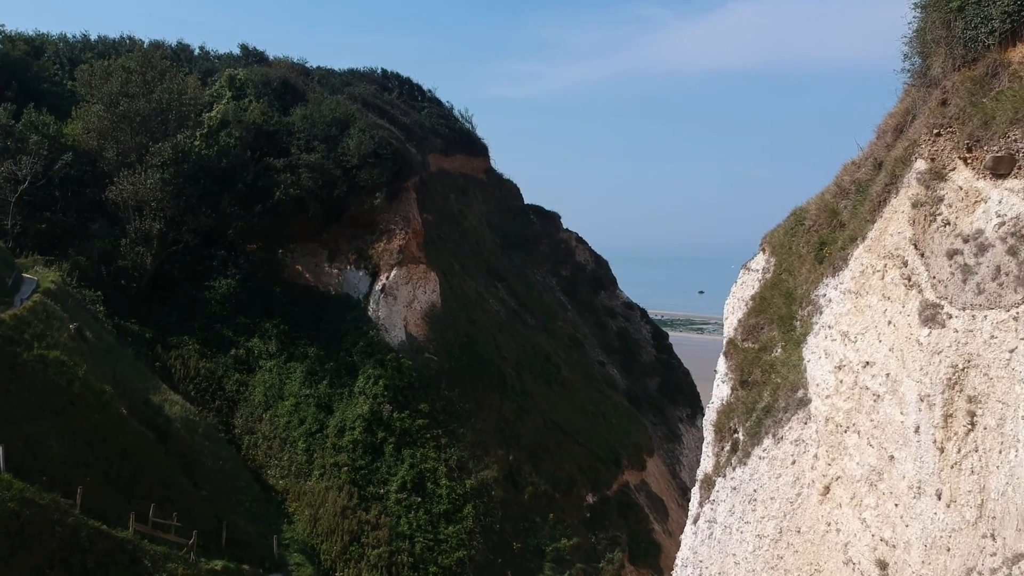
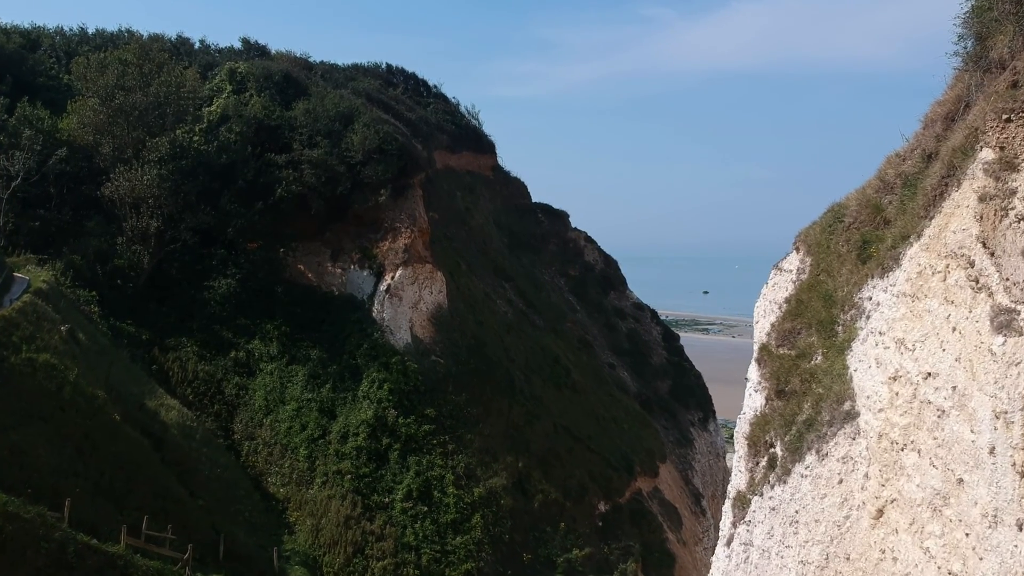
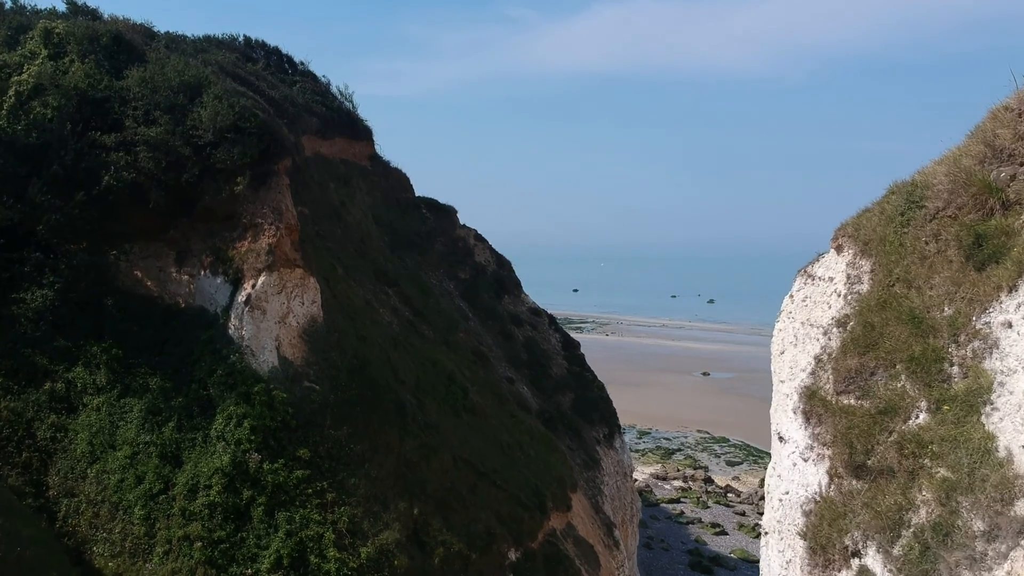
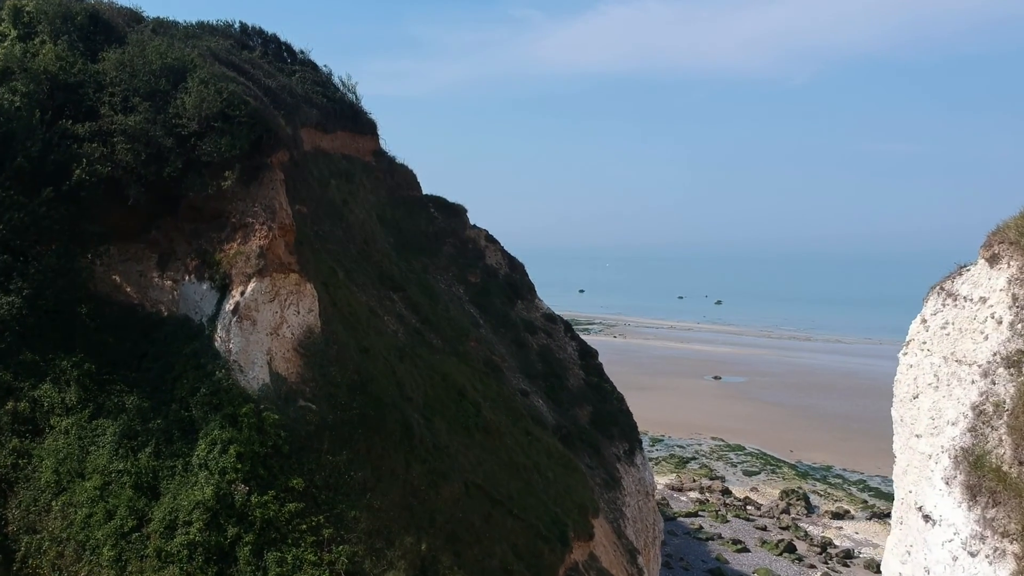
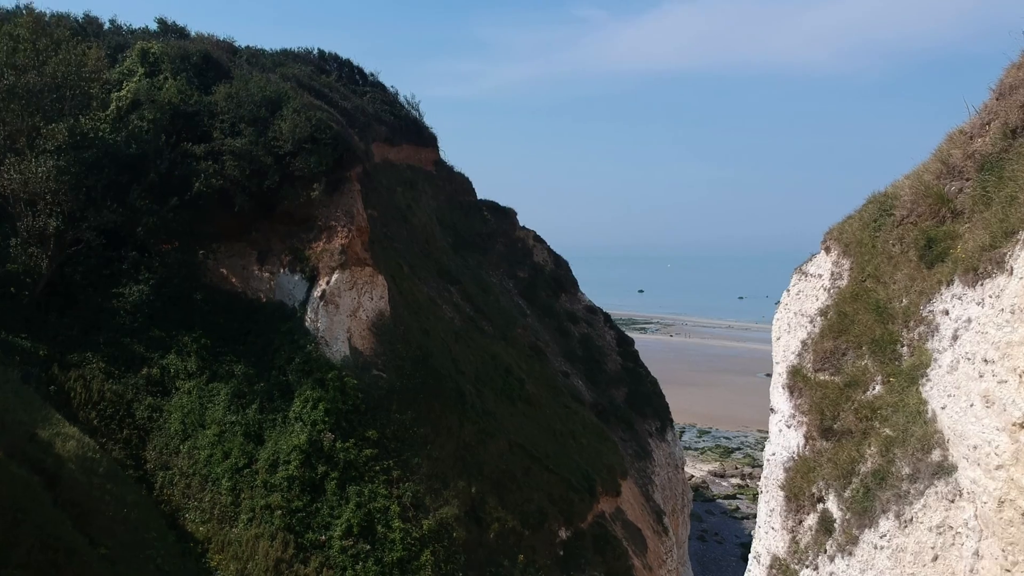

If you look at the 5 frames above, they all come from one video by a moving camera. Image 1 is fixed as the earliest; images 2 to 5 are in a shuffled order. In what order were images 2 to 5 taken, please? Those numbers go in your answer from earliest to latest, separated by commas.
2, 5, 3, 4
